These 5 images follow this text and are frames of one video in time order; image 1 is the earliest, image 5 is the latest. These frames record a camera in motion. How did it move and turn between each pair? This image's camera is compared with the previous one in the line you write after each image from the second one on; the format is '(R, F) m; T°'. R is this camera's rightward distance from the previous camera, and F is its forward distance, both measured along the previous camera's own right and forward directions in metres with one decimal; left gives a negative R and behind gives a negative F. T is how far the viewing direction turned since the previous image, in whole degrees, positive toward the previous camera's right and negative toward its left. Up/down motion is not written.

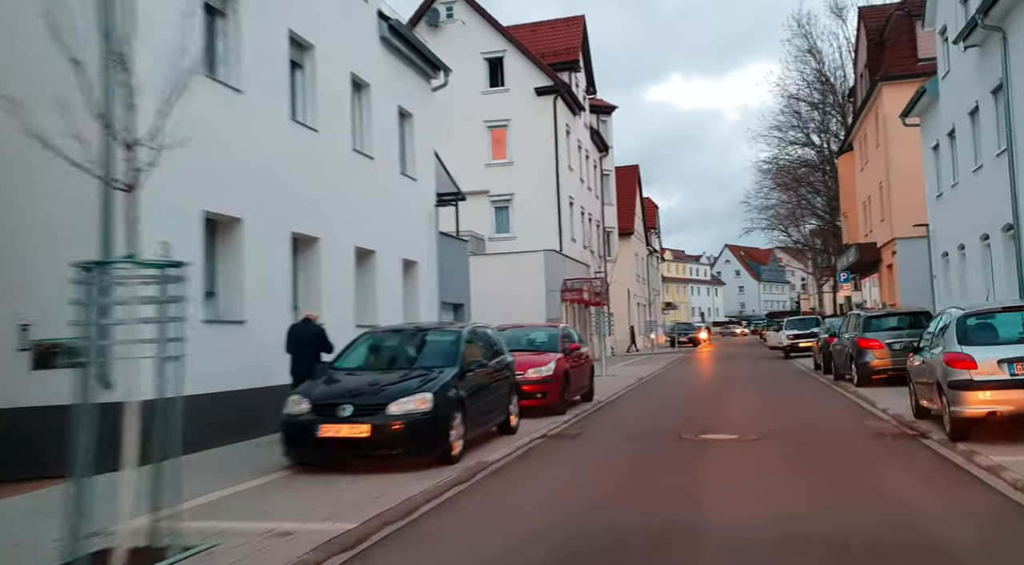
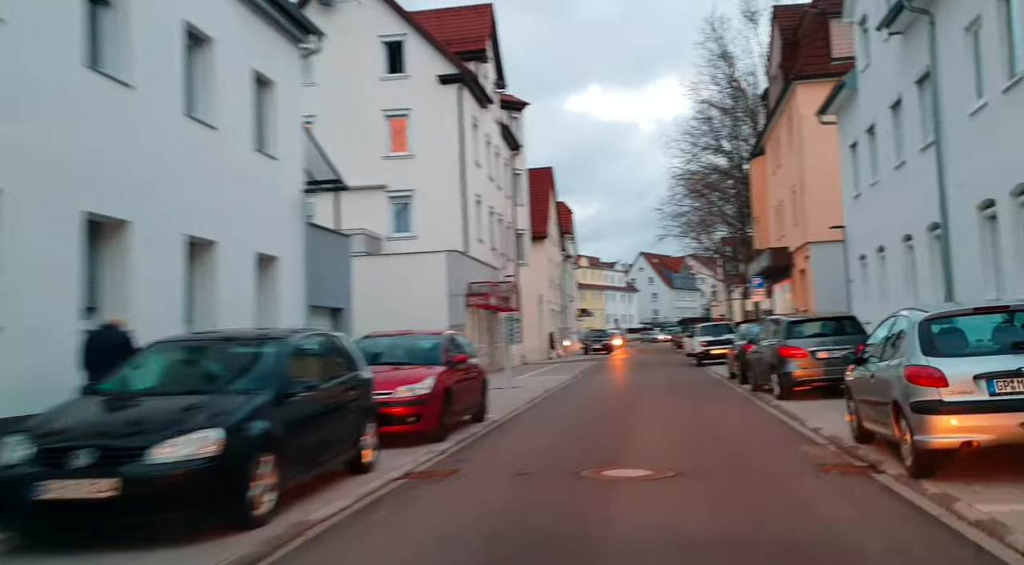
(+0.6, +2.2) m; +6°
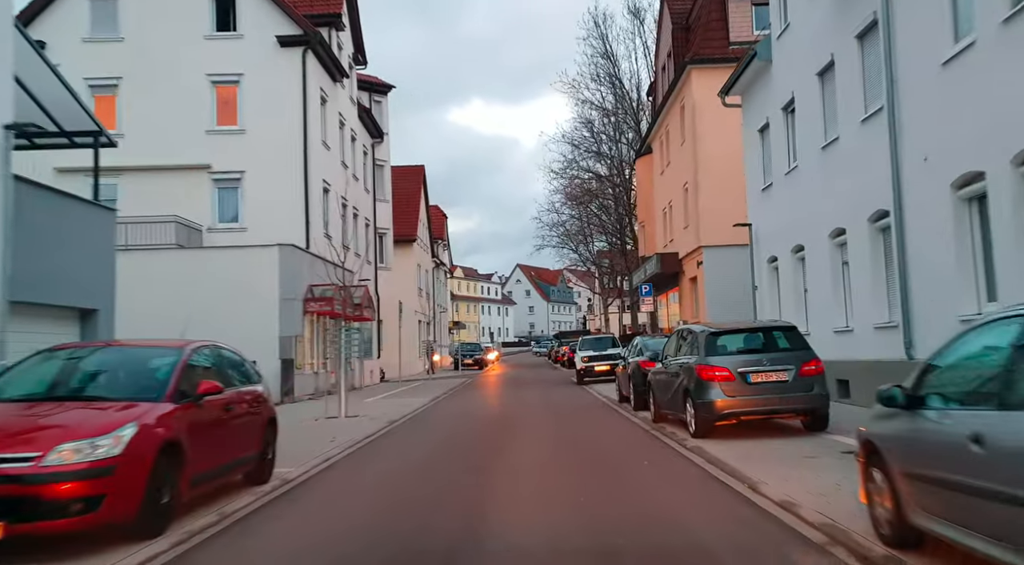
(+0.7, +4.3) m; +9°
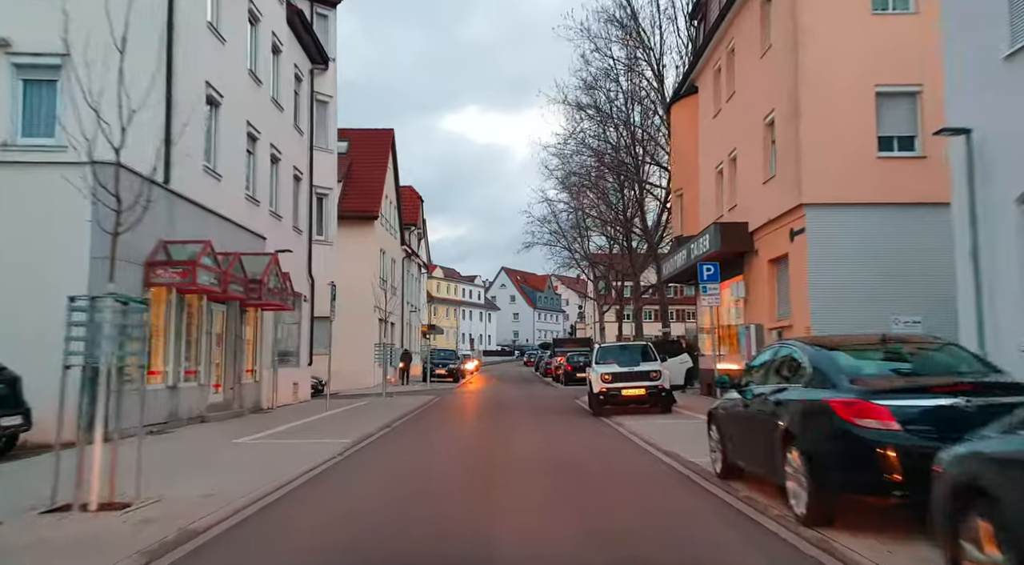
(0.0, +9.6) m; +1°
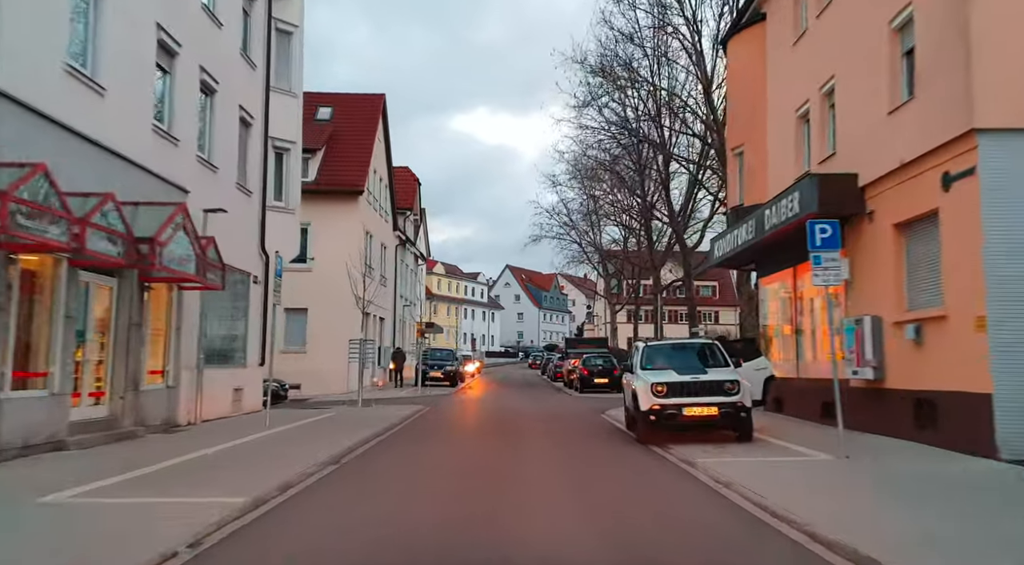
(-0.2, +5.6) m; 0°
